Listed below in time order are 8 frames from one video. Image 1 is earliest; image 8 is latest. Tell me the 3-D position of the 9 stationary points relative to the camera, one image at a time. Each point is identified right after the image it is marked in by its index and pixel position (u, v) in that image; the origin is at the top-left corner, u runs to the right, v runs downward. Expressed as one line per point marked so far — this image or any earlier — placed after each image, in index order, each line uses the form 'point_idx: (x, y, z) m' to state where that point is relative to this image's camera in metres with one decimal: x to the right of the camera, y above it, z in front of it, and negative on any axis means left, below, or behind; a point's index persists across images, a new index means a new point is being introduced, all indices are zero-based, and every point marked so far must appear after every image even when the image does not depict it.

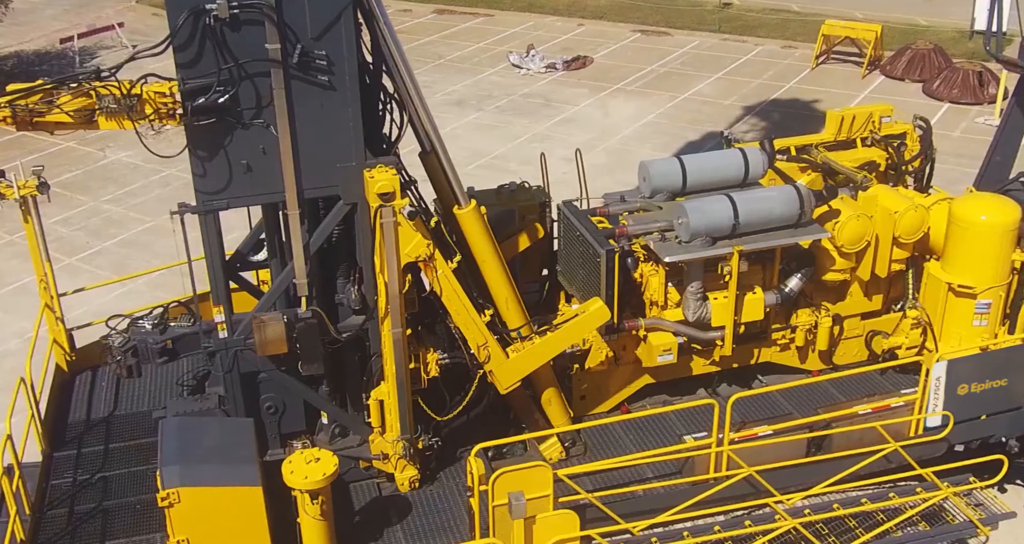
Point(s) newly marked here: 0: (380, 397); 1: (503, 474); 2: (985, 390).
0: (-0.9, -0.8, +6.4) m
1: (0.0, -1.2, +5.7) m
2: (+3.6, -0.9, +7.2) m
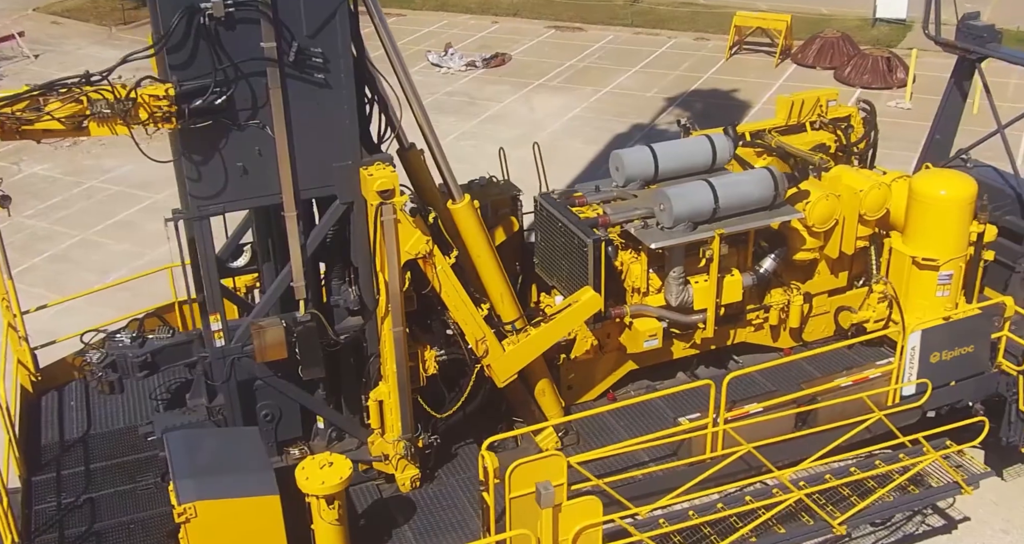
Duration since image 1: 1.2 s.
0: (-0.9, -0.8, +6.3) m
1: (+0.1, -1.1, +5.8) m
2: (+3.5, -0.7, +7.6) m
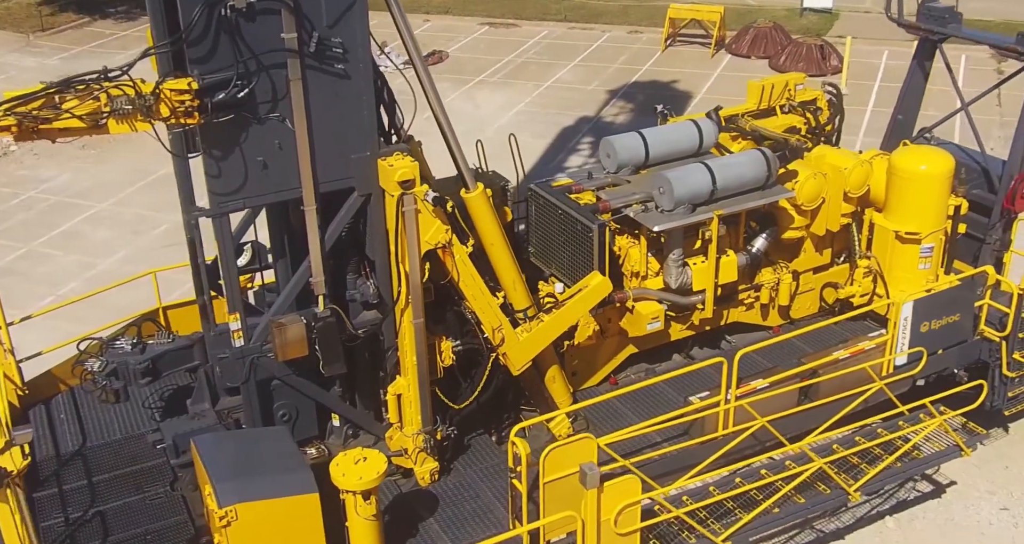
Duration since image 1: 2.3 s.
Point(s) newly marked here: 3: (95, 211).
0: (-0.7, -0.8, +6.3) m
1: (+0.3, -1.0, +5.8) m
2: (+3.5, -0.4, +7.8) m
3: (-6.5, +0.9, +15.0) m
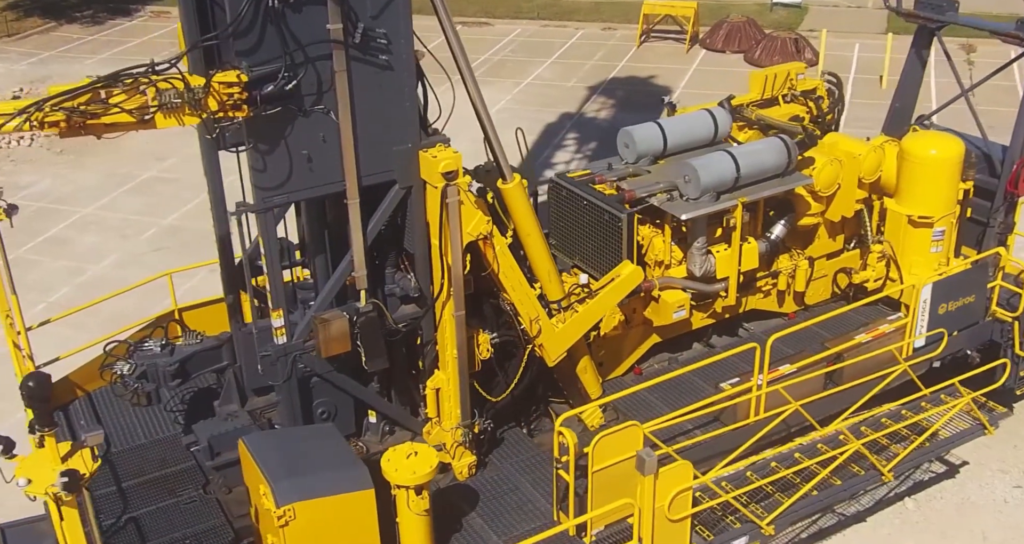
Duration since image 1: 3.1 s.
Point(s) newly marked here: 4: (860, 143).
0: (-0.5, -0.7, +6.3) m
1: (+0.6, -1.0, +5.8) m
2: (+3.7, -0.3, +8.0) m
3: (-6.6, +0.8, +14.7) m
4: (+2.9, +1.1, +8.2) m
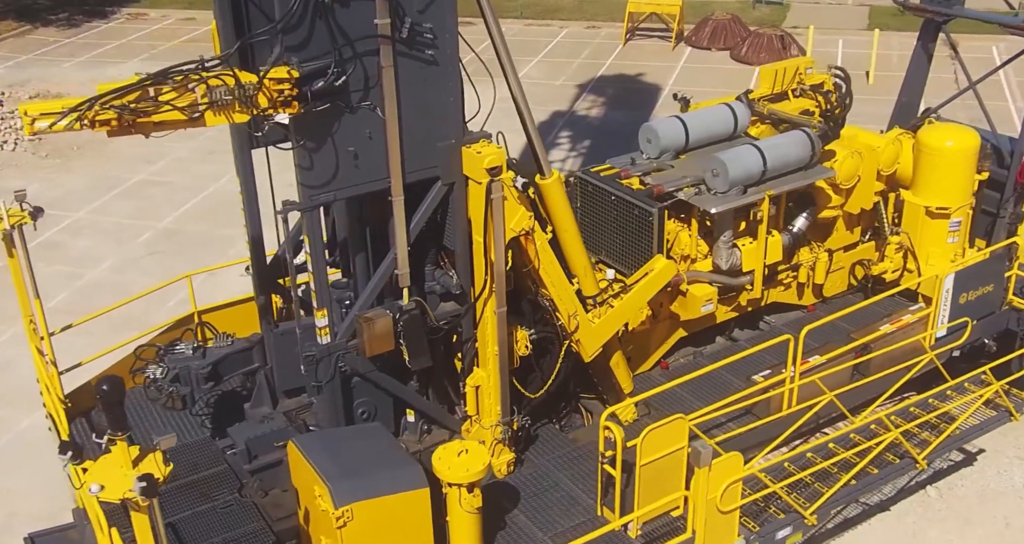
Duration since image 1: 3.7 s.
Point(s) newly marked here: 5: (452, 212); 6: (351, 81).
0: (-0.2, -0.7, +6.2) m
1: (+0.9, -0.9, +5.8) m
2: (+3.9, -0.2, +8.1) m
3: (-6.6, +0.8, +14.5) m
4: (+3.1, +1.2, +8.3) m
5: (-0.4, +0.4, +5.9) m
6: (-0.9, +1.0, +5.2) m
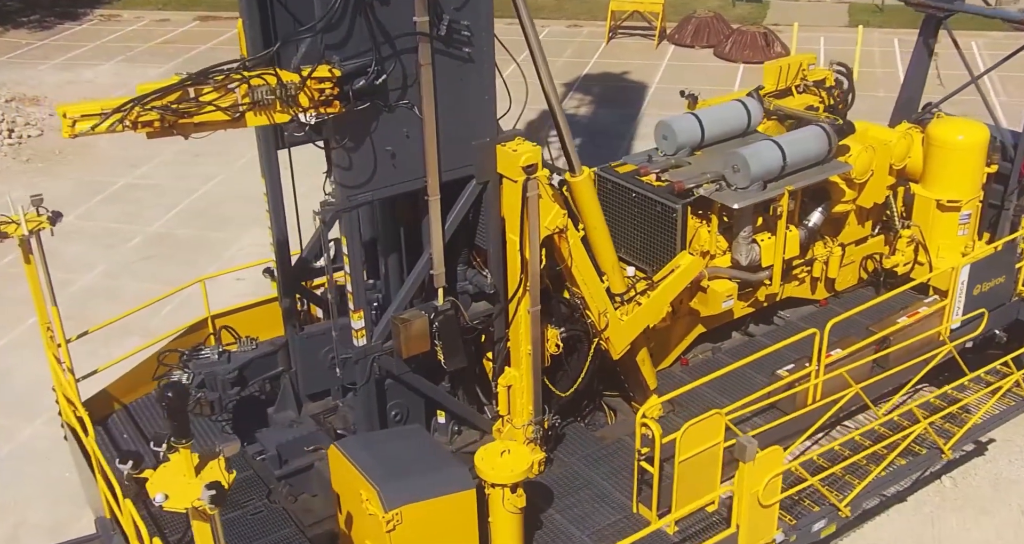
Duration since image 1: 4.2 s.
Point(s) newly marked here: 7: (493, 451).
0: (0.0, -0.7, +6.2) m
1: (+1.1, -0.9, +5.8) m
2: (+4.0, -0.1, +8.2) m
3: (-6.7, +0.7, +14.2) m
4: (+3.2, +1.2, +8.3) m
5: (-0.2, +0.4, +5.9) m
6: (-0.6, +1.0, +5.1) m
7: (-0.1, -1.0, +5.5) m
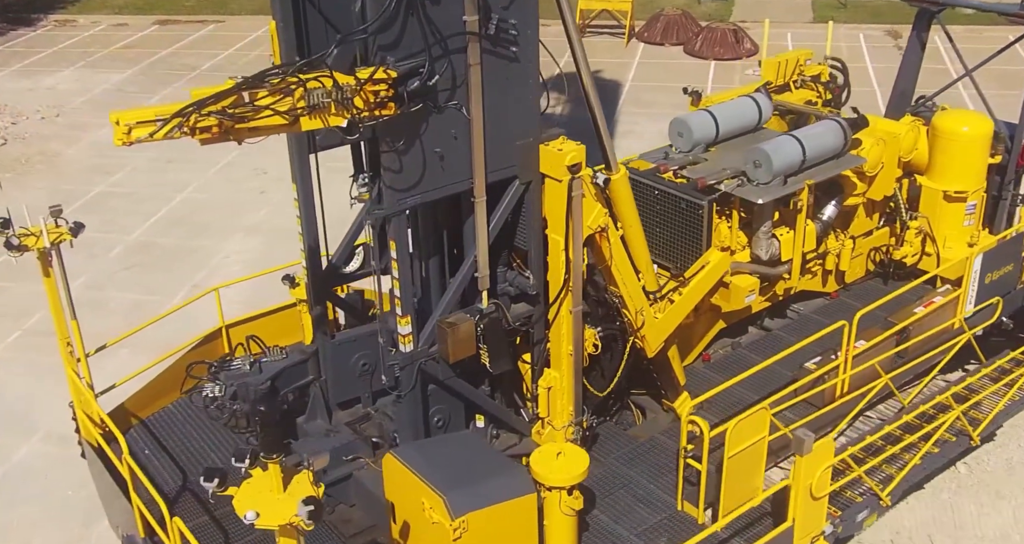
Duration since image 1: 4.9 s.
0: (+0.3, -0.7, +6.1) m
1: (+1.4, -0.9, +5.8) m
2: (+4.2, 0.0, +8.3) m
3: (-6.8, +0.5, +13.8) m
4: (+3.3, +1.3, +8.4) m
5: (+0.1, +0.4, +5.8) m
6: (-0.4, +1.0, +5.1) m
7: (+0.2, -1.0, +5.4) m
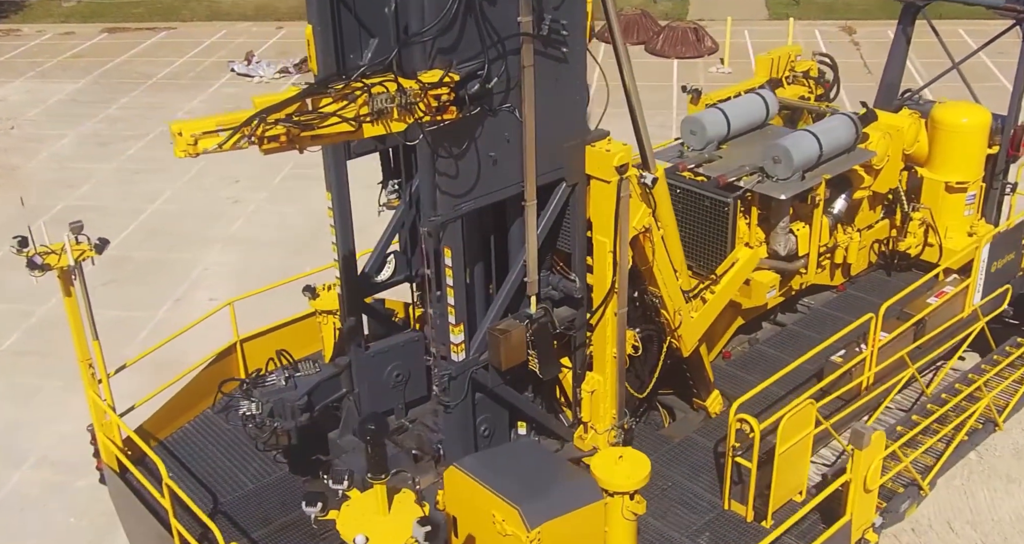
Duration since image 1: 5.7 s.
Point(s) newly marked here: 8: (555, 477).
0: (+0.5, -0.7, +6.1) m
1: (+1.7, -0.9, +5.8) m
2: (+4.3, +0.1, +8.5) m
3: (-7.0, +0.2, +13.3) m
4: (+3.4, +1.4, +8.6) m
5: (+0.4, +0.3, +5.7) m
6: (-0.1, +1.0, +5.0) m
7: (+0.5, -1.0, +5.4) m
8: (+0.2, -1.1, +5.0) m
